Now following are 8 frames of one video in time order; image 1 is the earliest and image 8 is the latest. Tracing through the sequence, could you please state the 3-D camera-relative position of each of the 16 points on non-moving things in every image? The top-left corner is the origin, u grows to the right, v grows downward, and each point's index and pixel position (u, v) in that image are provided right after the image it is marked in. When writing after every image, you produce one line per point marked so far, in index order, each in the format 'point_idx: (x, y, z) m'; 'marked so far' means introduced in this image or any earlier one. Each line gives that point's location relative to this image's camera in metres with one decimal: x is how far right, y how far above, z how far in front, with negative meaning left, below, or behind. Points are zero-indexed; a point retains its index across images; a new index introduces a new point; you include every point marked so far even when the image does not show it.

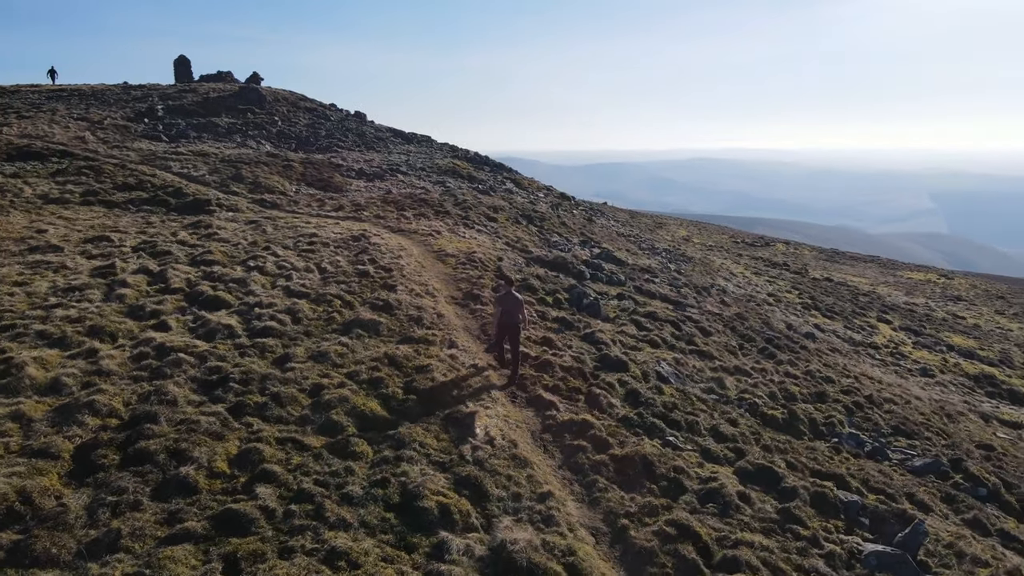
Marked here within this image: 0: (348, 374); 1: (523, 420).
0: (-3.1, -1.6, +13.8) m
1: (+0.2, -2.4, +13.4) m
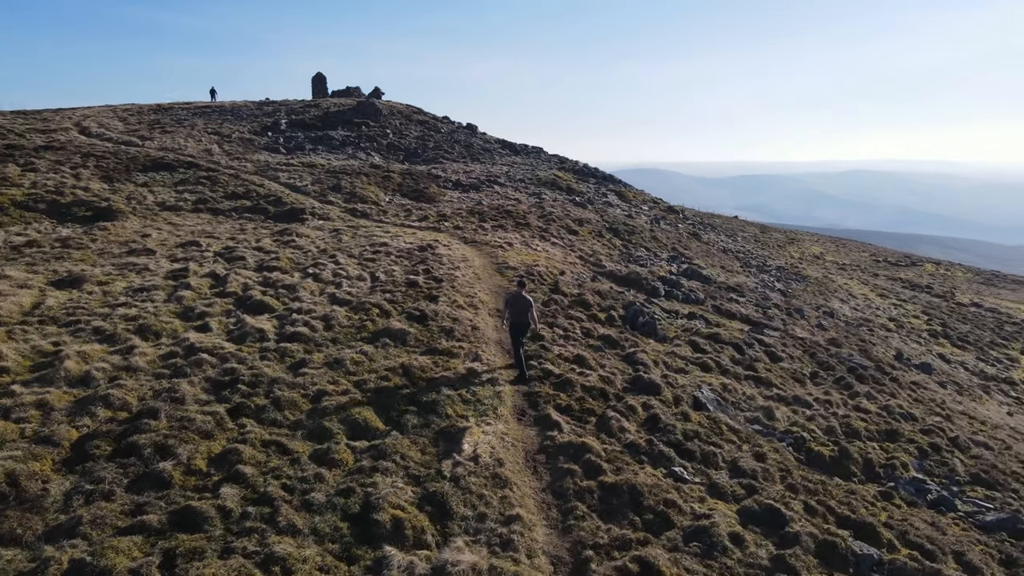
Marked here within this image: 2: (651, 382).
0: (-3.0, -1.8, +14.1) m
1: (+0.2, -2.7, +13.2) m
2: (+3.1, -2.1, +16.7) m
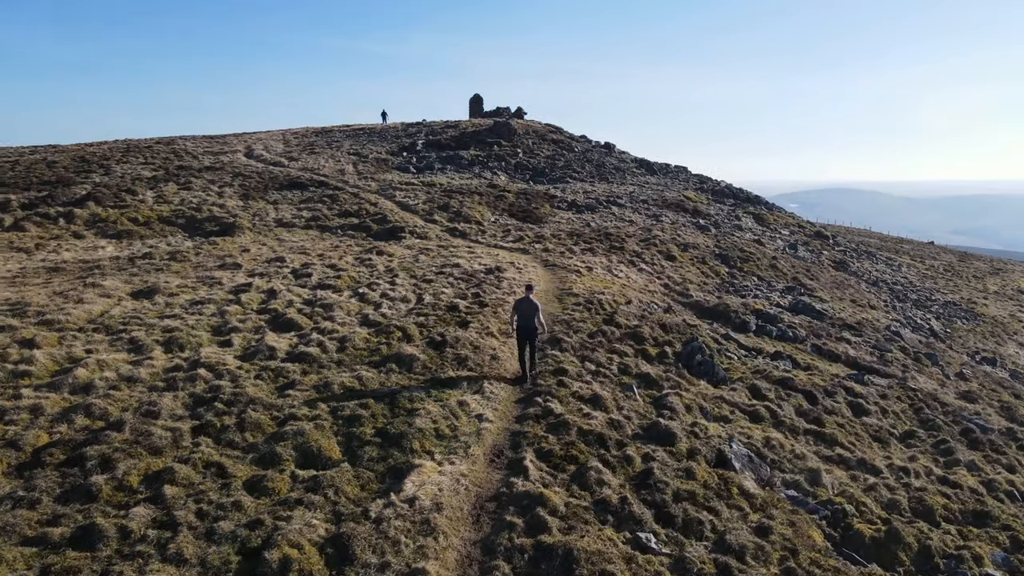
0: (-3.3, -2.3, +13.9) m
1: (-0.6, -3.3, +12.3) m
2: (+3.1, -2.9, +15.0) m
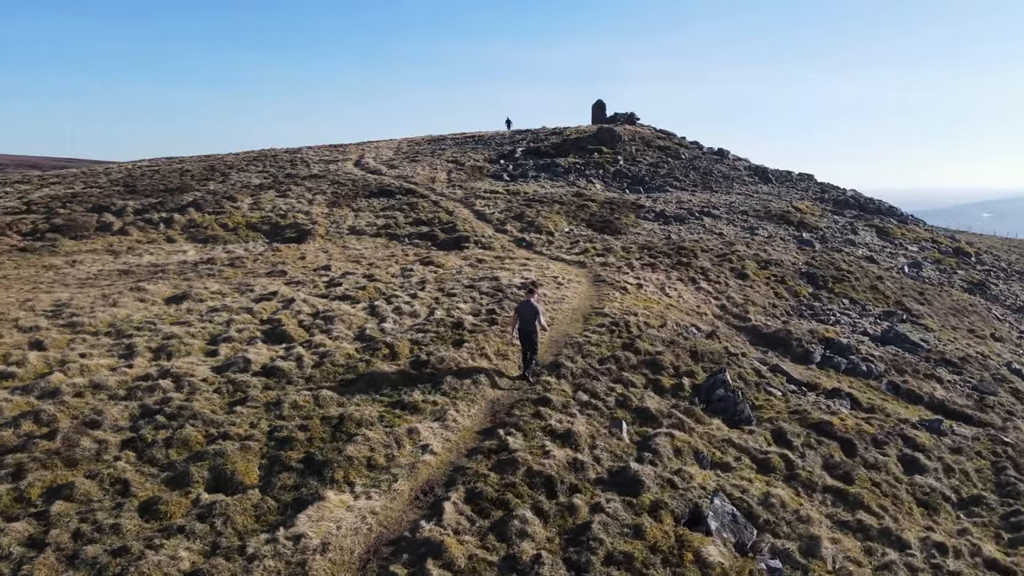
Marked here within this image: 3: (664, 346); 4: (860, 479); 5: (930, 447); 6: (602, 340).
0: (-4.3, -2.6, +13.5) m
1: (-2.0, -3.6, +11.2) m
2: (+2.2, -3.4, +13.2) m
3: (+4.0, -1.5, +19.2) m
4: (+7.1, -3.9, +15.0) m
5: (+9.7, -3.7, +17.1) m
6: (+2.3, -1.3, +19.2) m
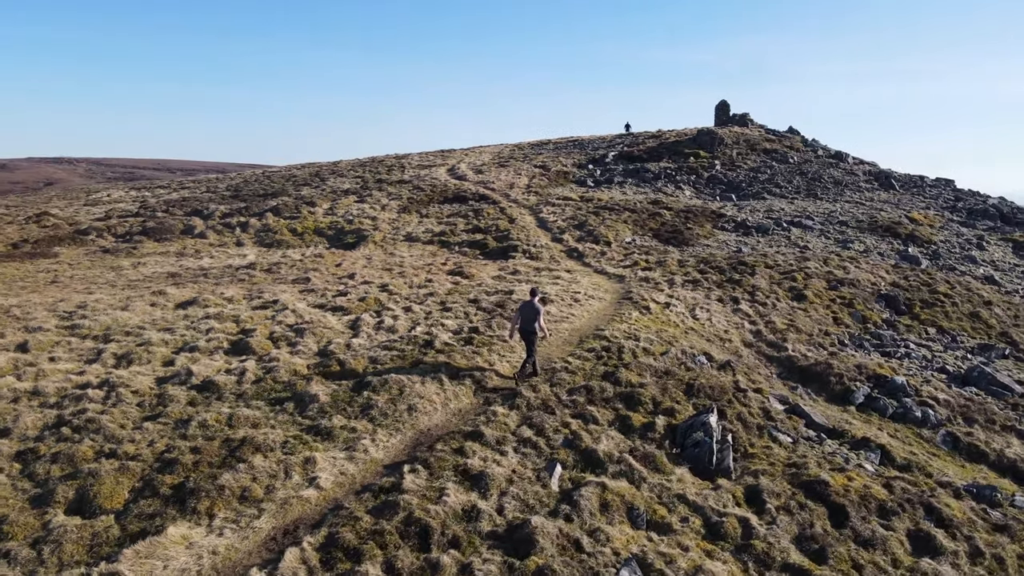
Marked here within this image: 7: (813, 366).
0: (-6.0, -2.8, +13.0) m
1: (-4.2, -3.9, +10.3) m
2: (+0.3, -3.8, +11.4) m
3: (+3.3, -2.1, +17.0) m
4: (+5.4, -4.5, +12.2) m
5: (+8.4, -4.4, +13.8) m
6: (+1.7, -1.8, +17.3) m
7: (+8.0, -2.1, +19.6) m
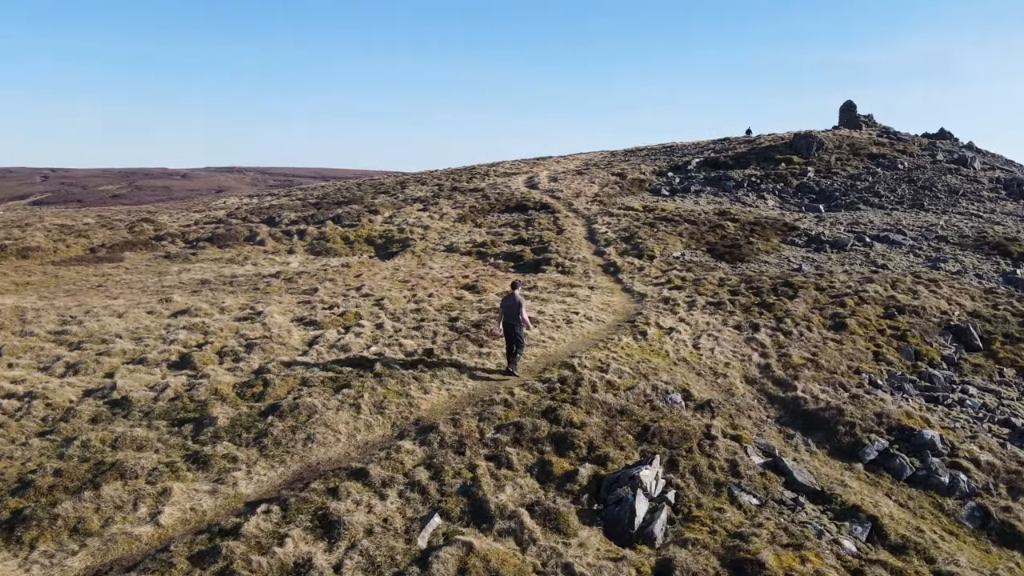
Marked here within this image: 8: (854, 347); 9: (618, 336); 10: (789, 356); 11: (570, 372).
0: (-8.0, -3.1, +12.6) m
1: (-6.7, -4.2, +9.6) m
2: (-2.1, -4.2, +9.9) m
3: (+1.8, -2.6, +14.9) m
4: (+3.0, -5.0, +9.8) m
5: (+6.2, -5.0, +10.7) m
6: (+0.3, -2.3, +15.4) m
7: (+6.9, -2.7, +16.5) m
8: (+9.1, -1.5, +19.5) m
9: (+2.8, -1.2, +19.4) m
10: (+6.9, -1.7, +18.4) m
11: (+1.3, -1.9, +16.8) m
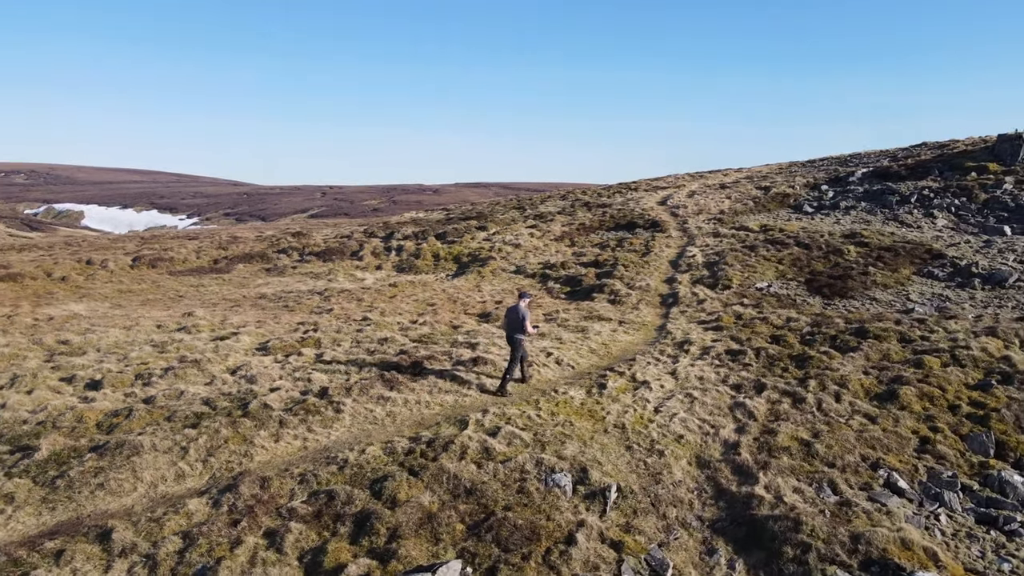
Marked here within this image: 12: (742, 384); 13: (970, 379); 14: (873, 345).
0: (-11.3, -3.4, +12.6) m
1: (-11.0, -4.4, +9.4) m
2: (-6.5, -4.7, +8.2) m
3: (-1.1, -3.3, +11.7) m
4: (-1.7, -5.6, +6.5) m
5: (+1.7, -5.8, +6.4) m
6: (-2.4, -3.0, +12.7) m
7: (+4.2, -3.7, +11.7) m
8: (+7.2, -2.6, +13.9) m
9: (+1.2, -2.1, +15.7) m
10: (+4.9, -2.7, +13.6) m
11: (-1.0, -2.6, +13.7) m
12: (+4.8, -2.0, +15.6) m
13: (+9.8, -1.9, +15.6) m
14: (+8.6, -1.4, +17.5) m
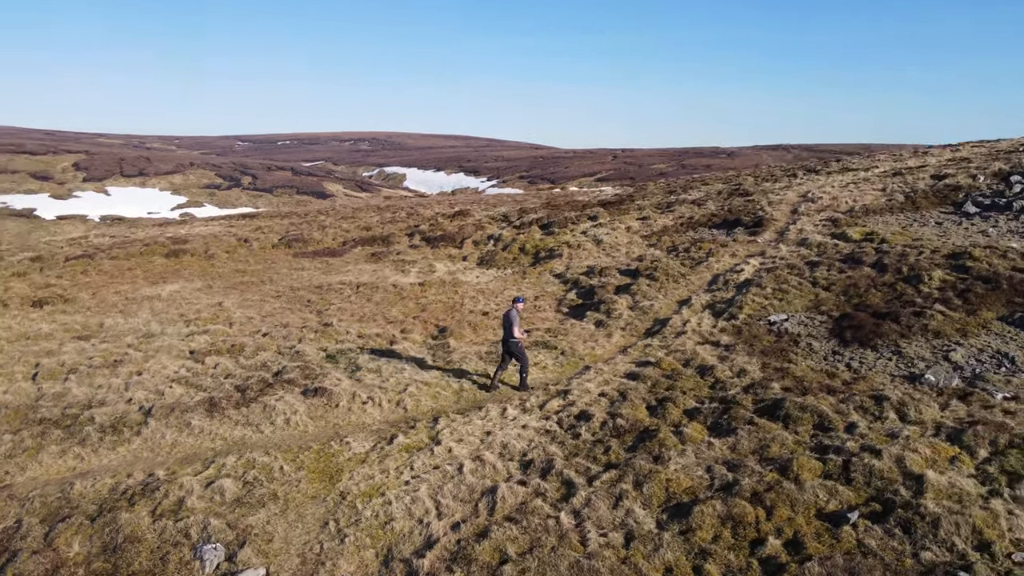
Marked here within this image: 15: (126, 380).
0: (-15.7, -3.5, +16.2) m
1: (-16.7, -4.7, +13.2) m
2: (-13.0, -5.2, +10.4) m
3: (-6.7, -4.1, +11.6) m
4: (-9.2, -6.5, +7.1) m
5: (-6.2, -6.9, +5.8) m
6: (-7.5, -3.7, +13.0) m
7: (-1.8, -4.8, +9.7) m
8: (+1.9, -3.8, +10.5) m
9: (-3.0, -2.9, +14.4) m
10: (-0.4, -3.8, +11.1) m
11: (-5.8, -3.4, +13.4) m
12: (+0.3, -3.1, +13.0) m
13: (+5.0, -3.2, +11.1) m
14: (+4.6, -2.6, +13.2) m
15: (-9.4, -2.3, +18.1) m
